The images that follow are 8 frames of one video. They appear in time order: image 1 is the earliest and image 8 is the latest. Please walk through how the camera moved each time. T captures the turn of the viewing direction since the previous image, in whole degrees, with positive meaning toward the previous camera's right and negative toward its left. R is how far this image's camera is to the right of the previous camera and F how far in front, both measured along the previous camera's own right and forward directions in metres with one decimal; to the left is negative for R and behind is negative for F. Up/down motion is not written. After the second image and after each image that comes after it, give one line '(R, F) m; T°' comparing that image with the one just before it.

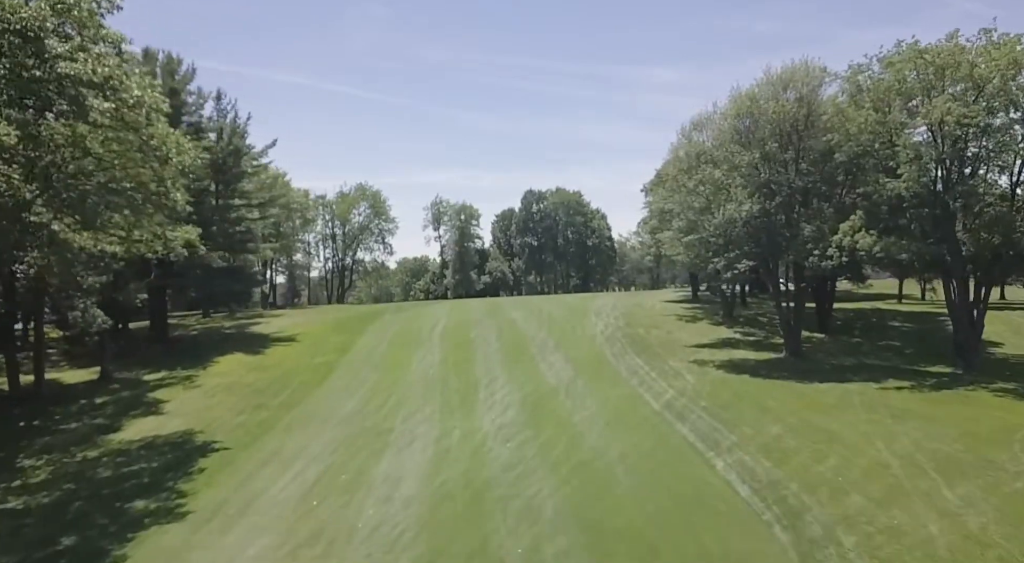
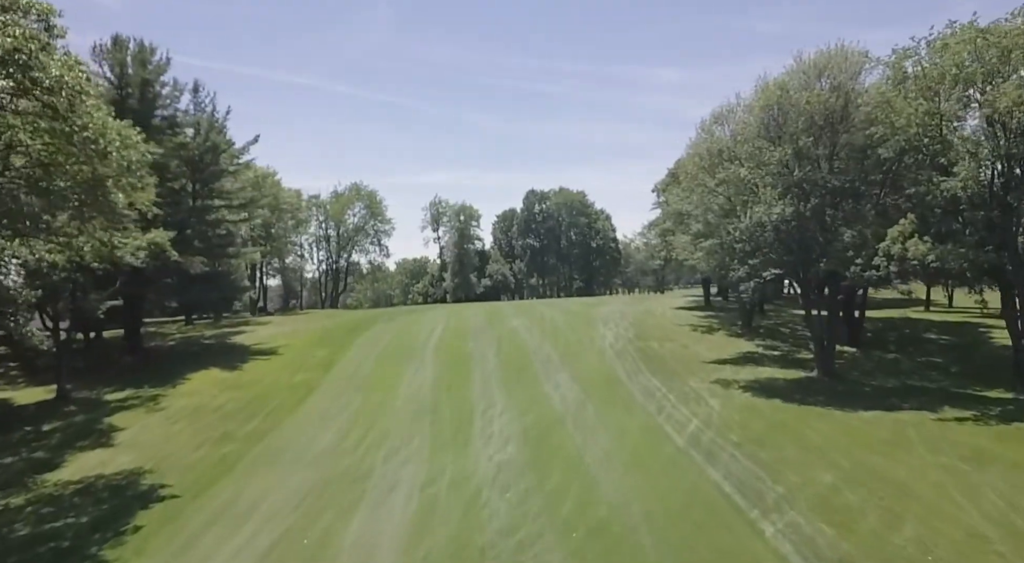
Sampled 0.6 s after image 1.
(0.0, +2.7) m; 0°
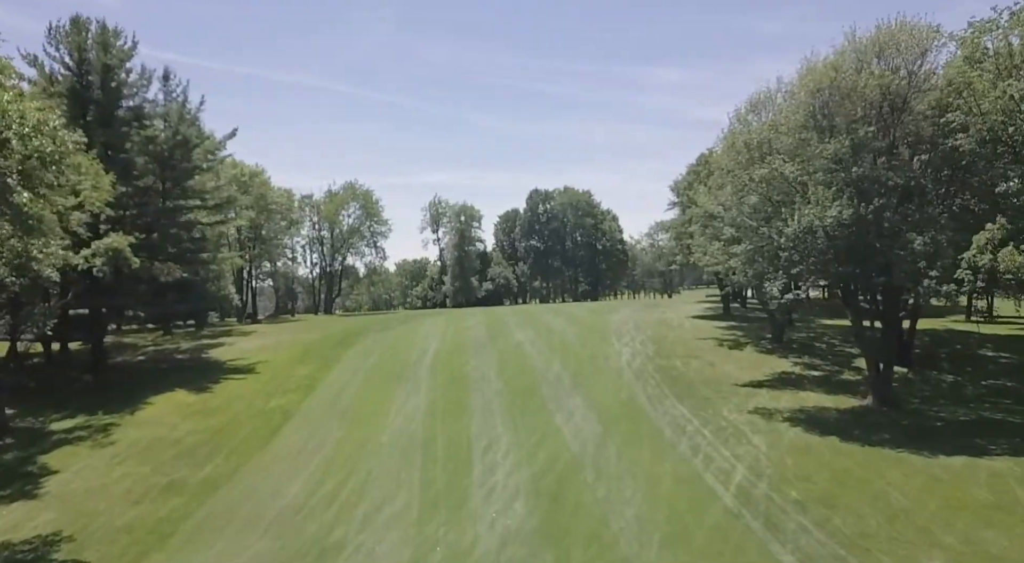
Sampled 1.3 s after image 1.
(-0.1, +3.3) m; 0°
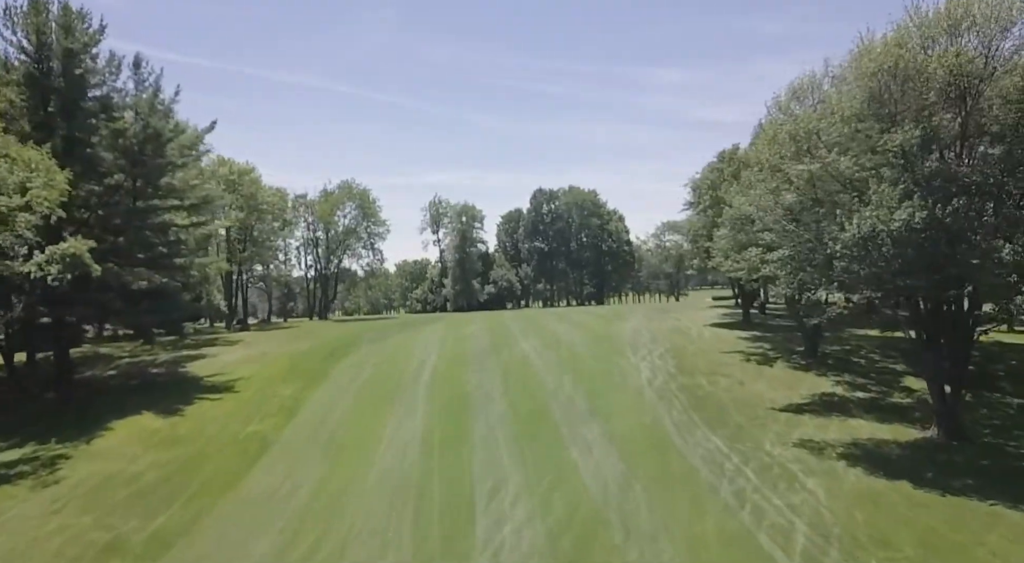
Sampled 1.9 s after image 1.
(-0.2, +2.8) m; 0°
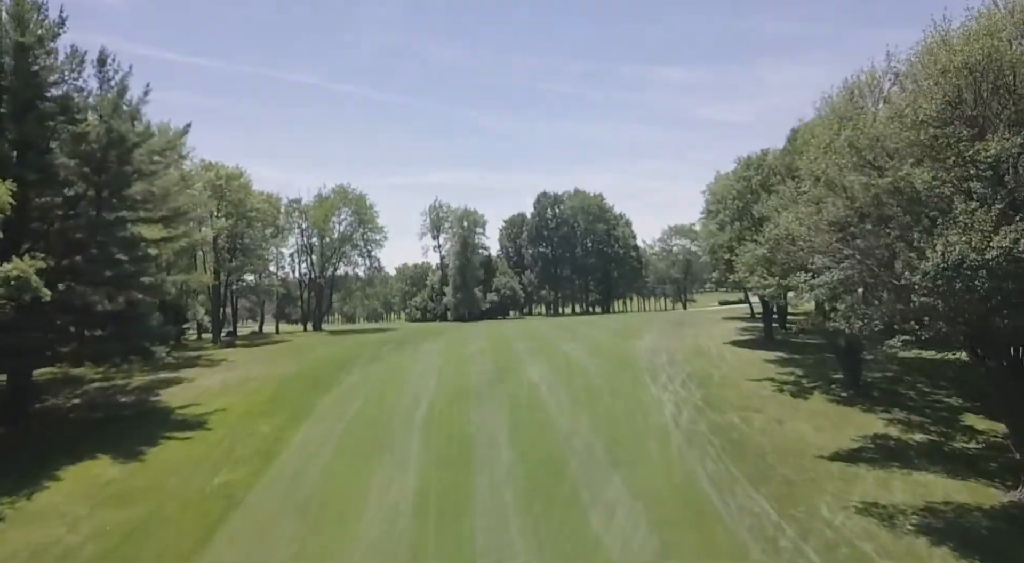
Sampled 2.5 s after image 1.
(-0.2, +2.8) m; 0°
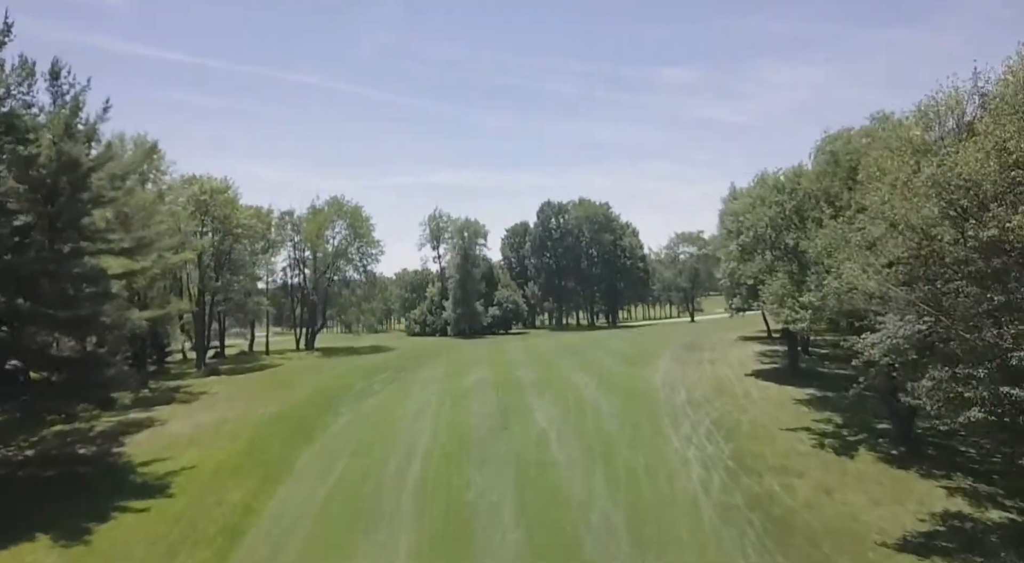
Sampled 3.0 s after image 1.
(-0.2, +2.8) m; 0°
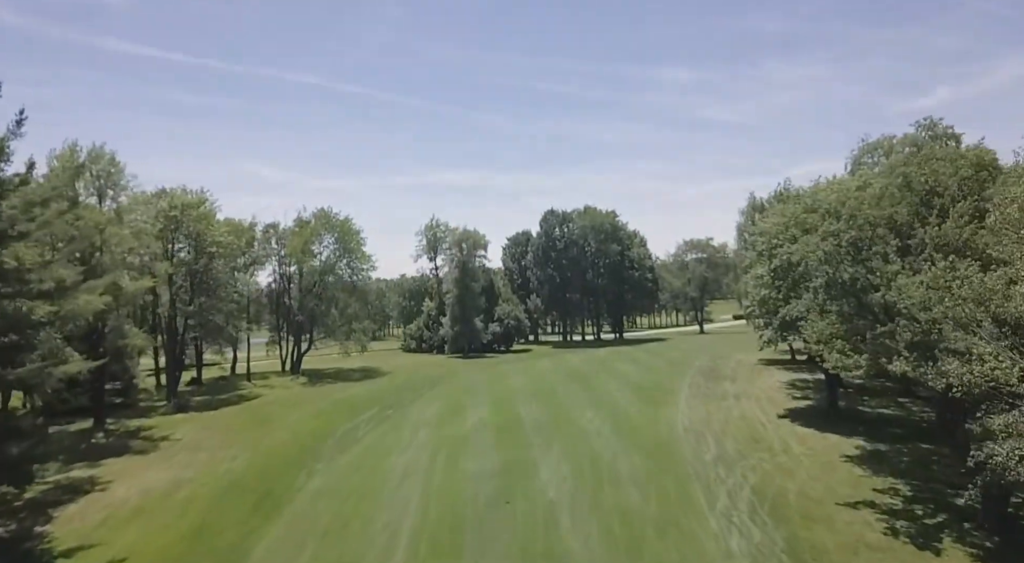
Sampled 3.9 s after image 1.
(0.0, +3.9) m; 0°
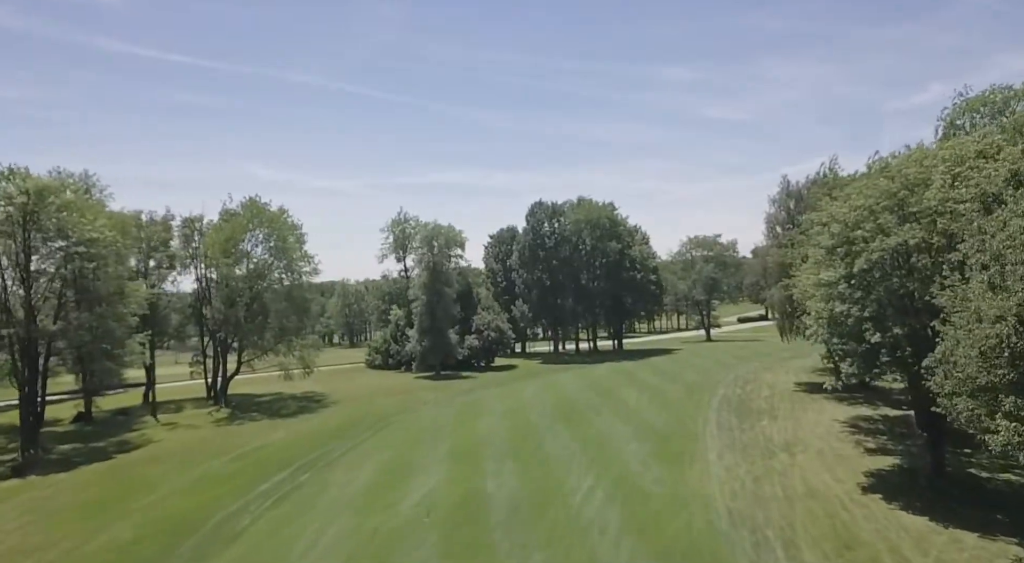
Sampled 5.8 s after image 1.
(+1.0, +9.6) m; 0°
